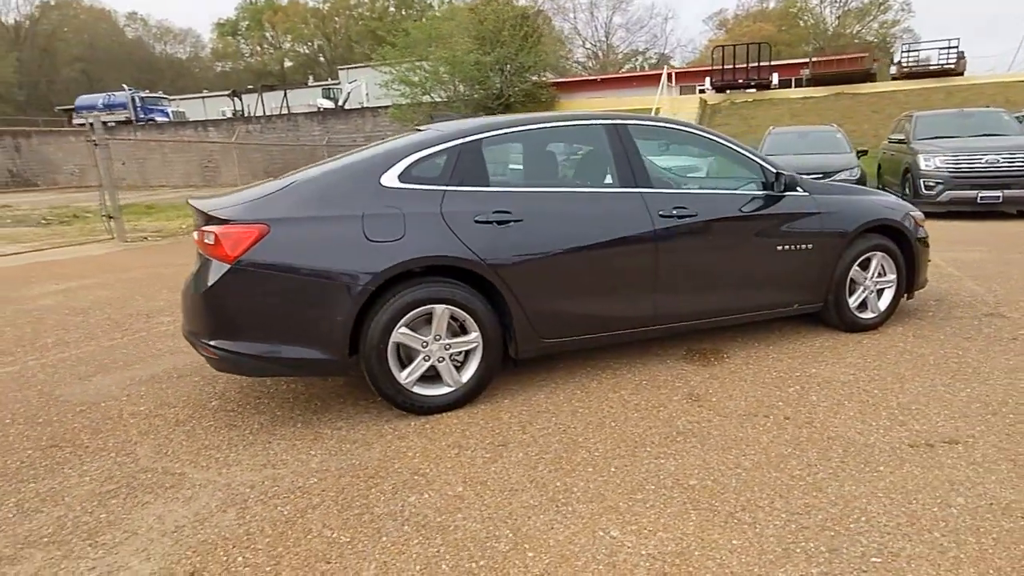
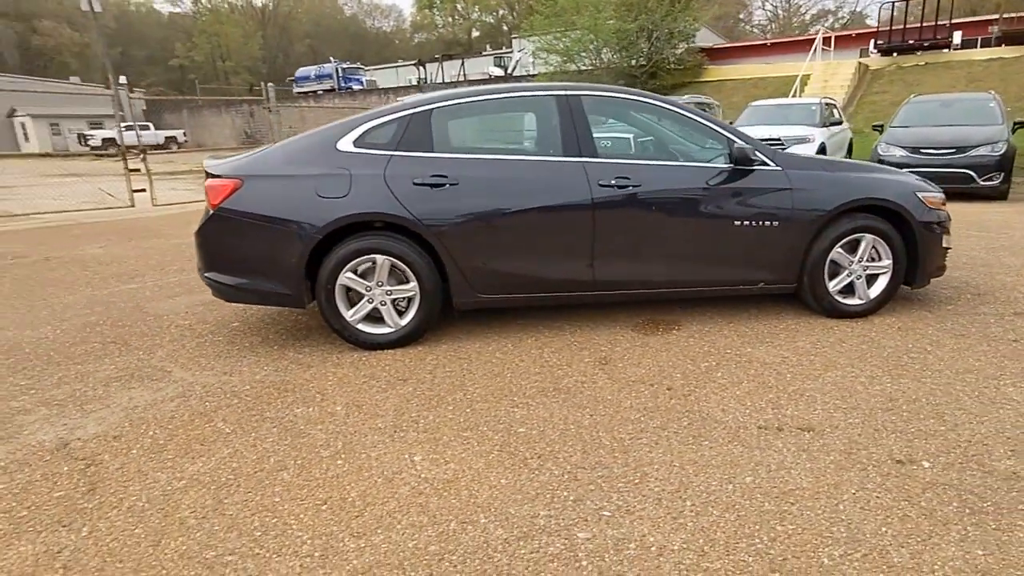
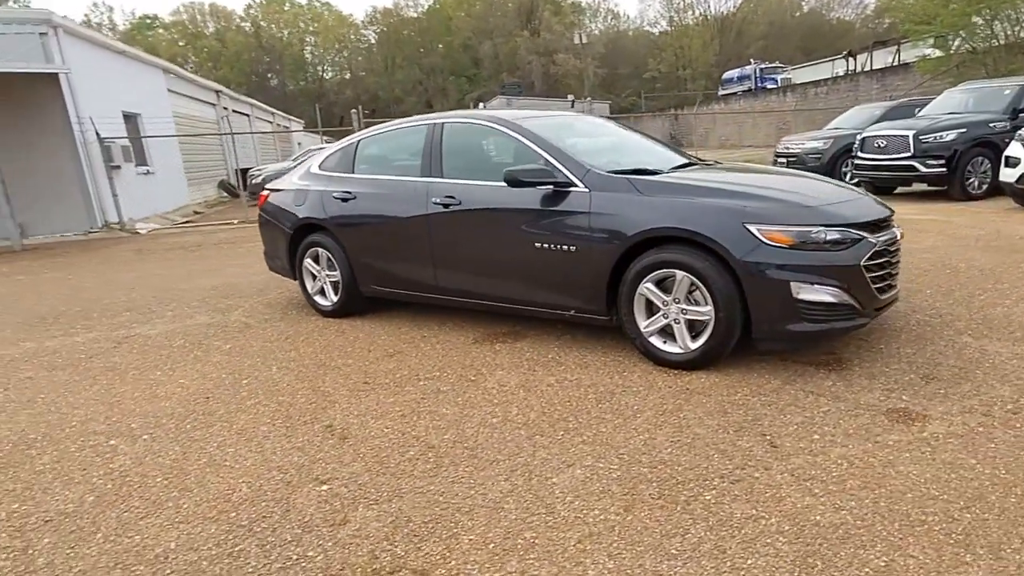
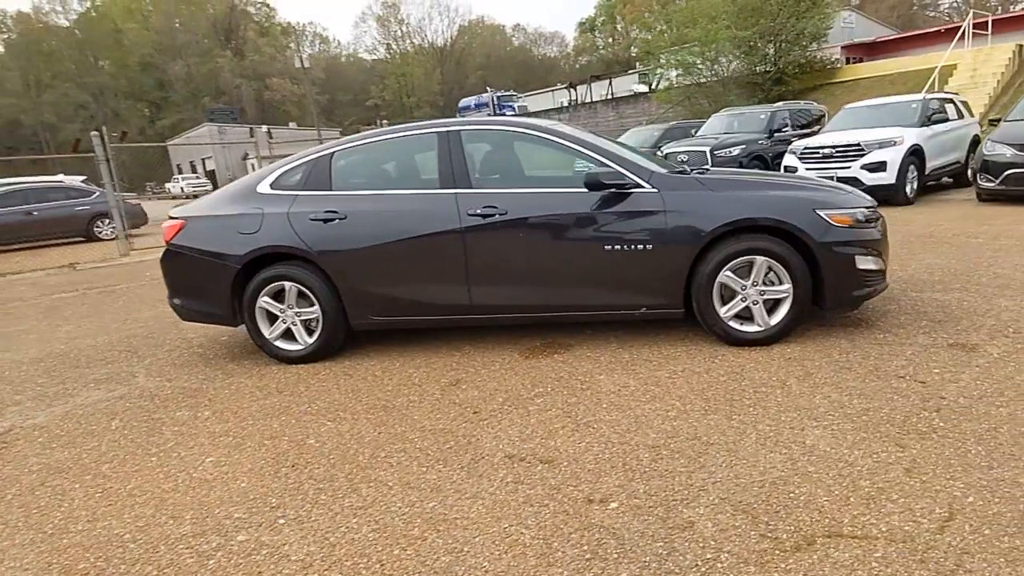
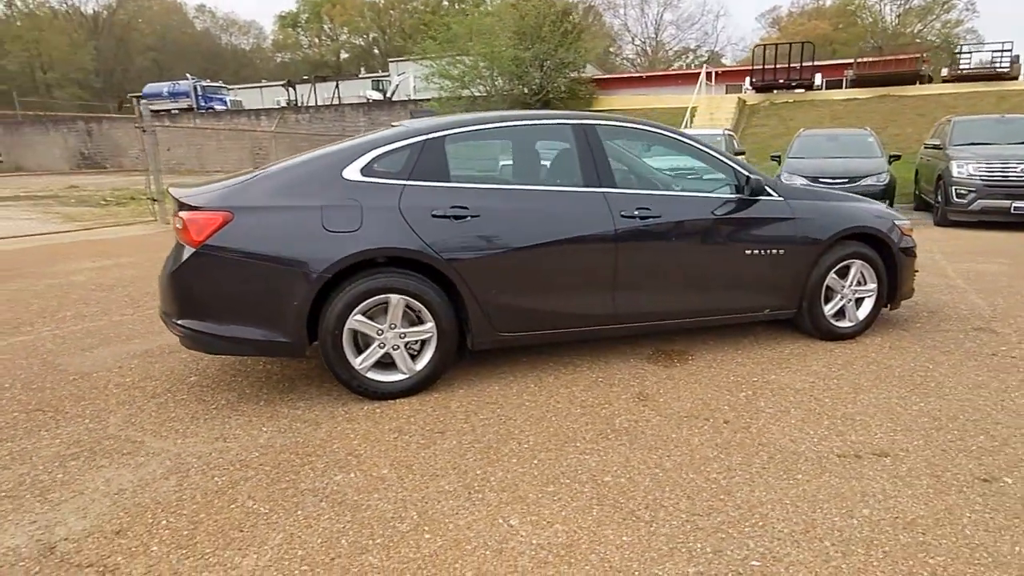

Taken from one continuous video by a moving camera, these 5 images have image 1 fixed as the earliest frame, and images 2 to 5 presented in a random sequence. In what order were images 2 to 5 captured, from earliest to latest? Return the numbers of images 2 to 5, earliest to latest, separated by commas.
5, 2, 4, 3
